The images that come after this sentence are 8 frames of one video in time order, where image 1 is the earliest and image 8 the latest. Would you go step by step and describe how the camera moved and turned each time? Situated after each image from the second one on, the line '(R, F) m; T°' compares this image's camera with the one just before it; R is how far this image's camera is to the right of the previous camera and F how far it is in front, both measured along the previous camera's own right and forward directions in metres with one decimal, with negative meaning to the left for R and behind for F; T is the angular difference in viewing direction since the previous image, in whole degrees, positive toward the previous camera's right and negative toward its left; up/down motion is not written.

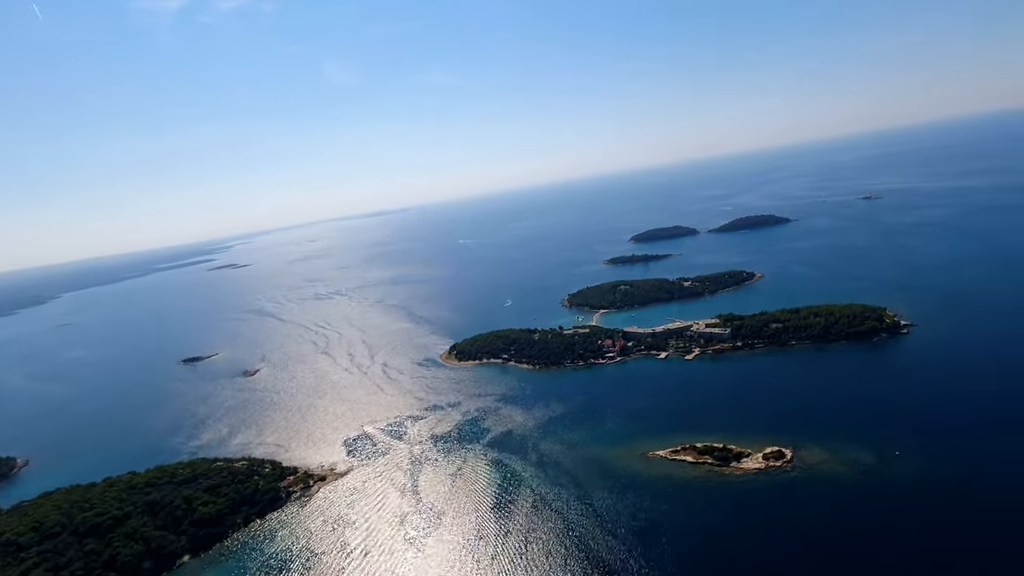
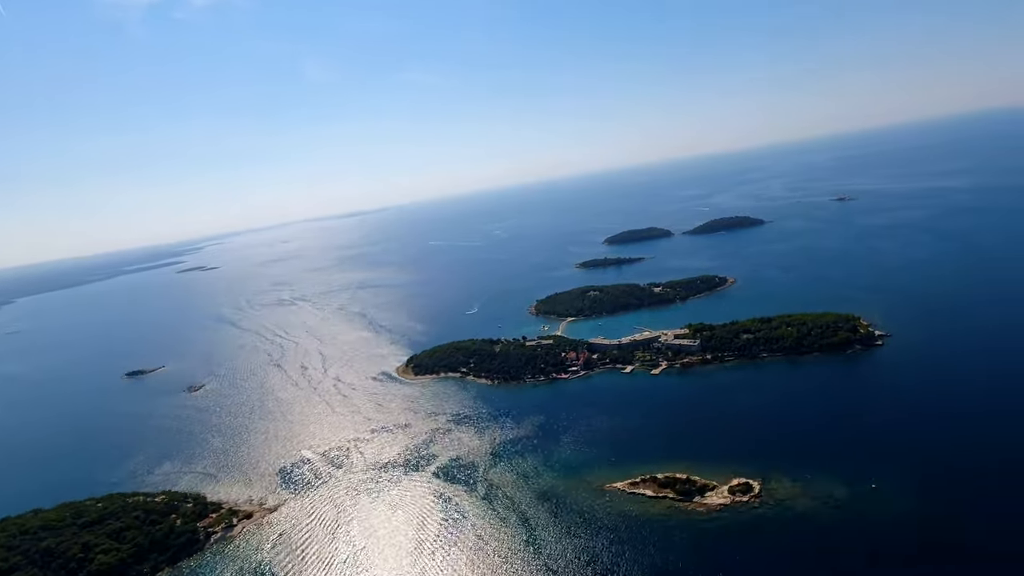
(+1.2, +1.7) m; +2°
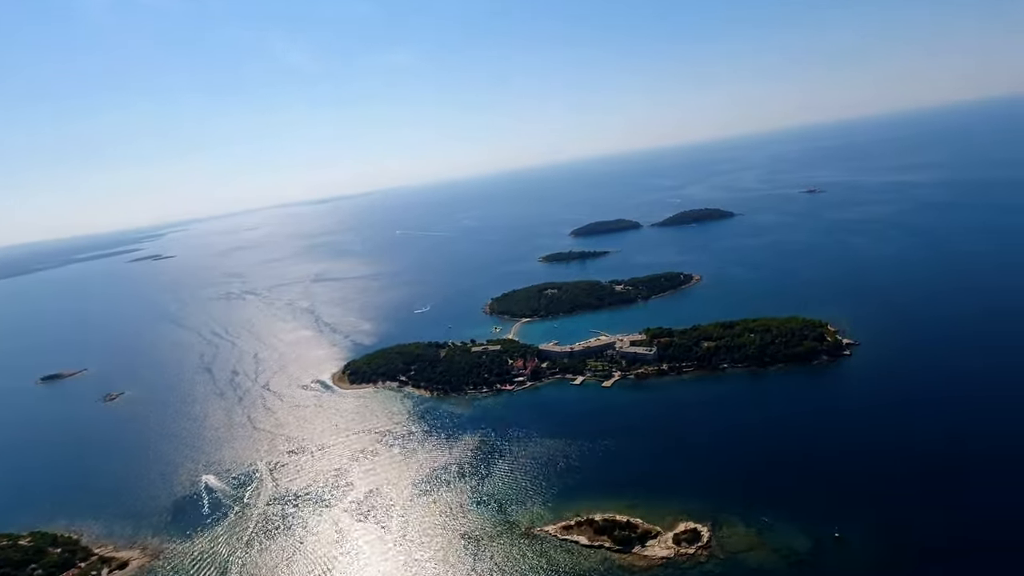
(+1.5, +2.4) m; +2°
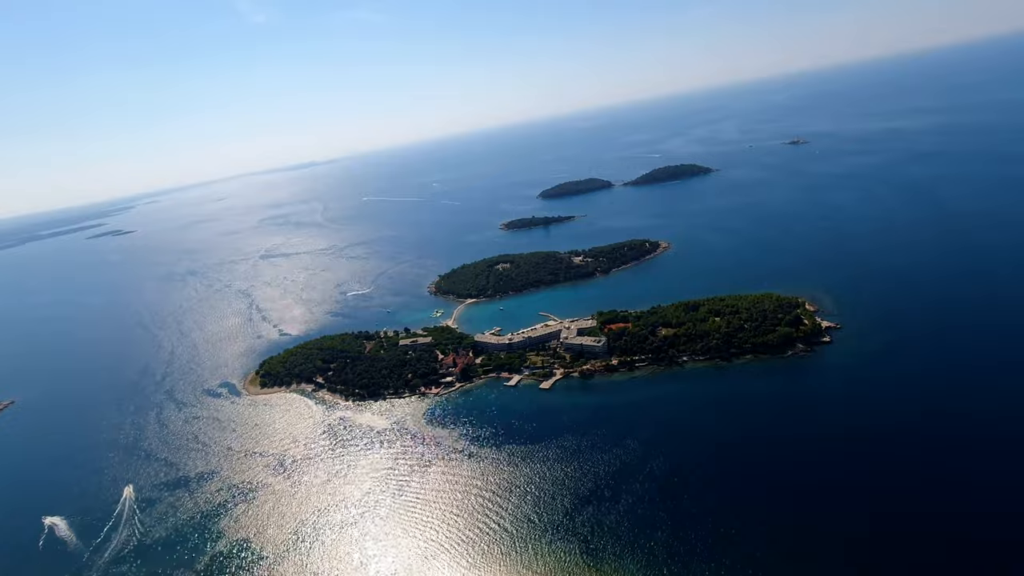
(+2.4, +3.7) m; +1°
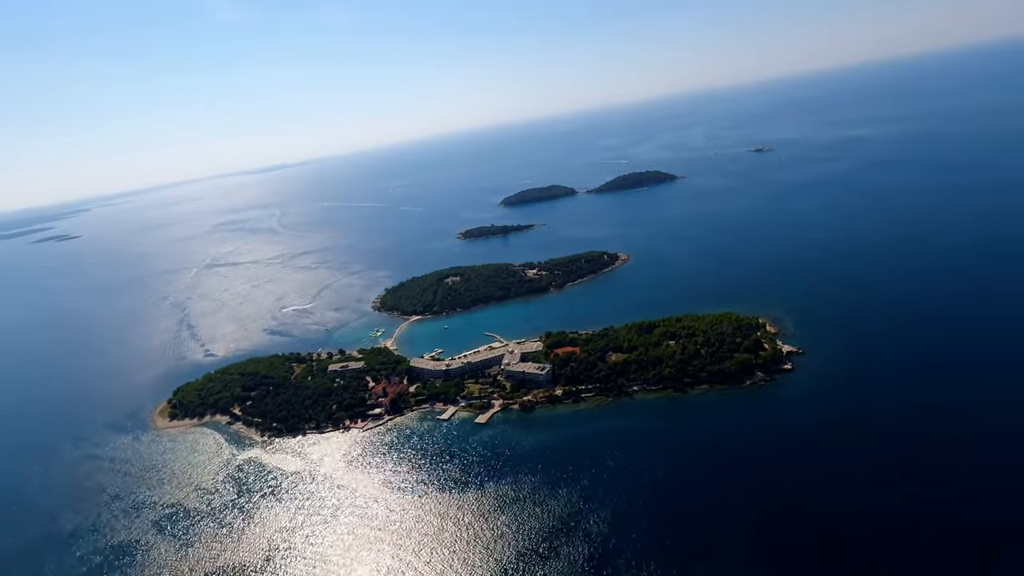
(+1.2, +1.9) m; +3°
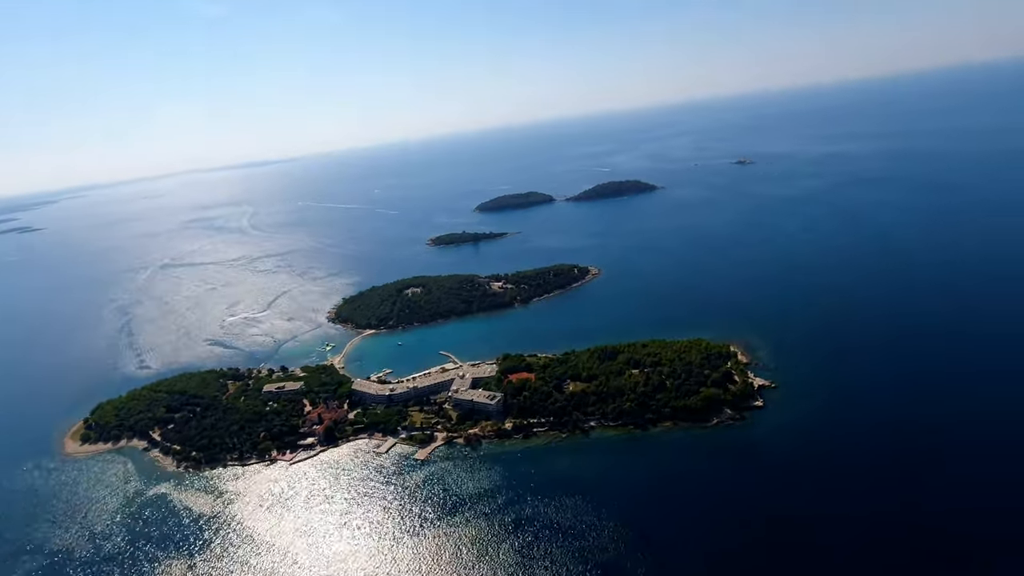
(+1.0, +1.6) m; +2°
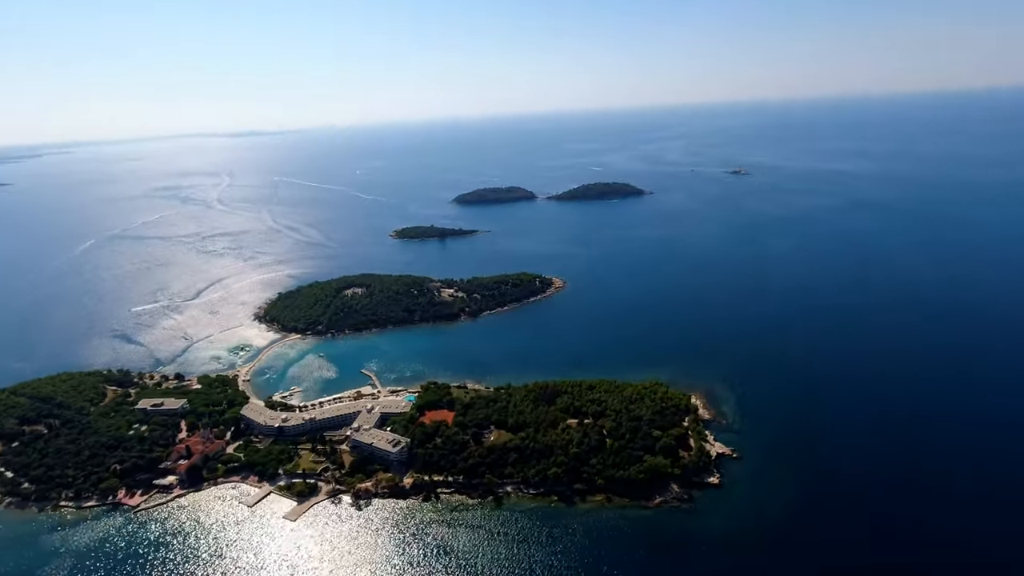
(+1.7, +2.9) m; +1°
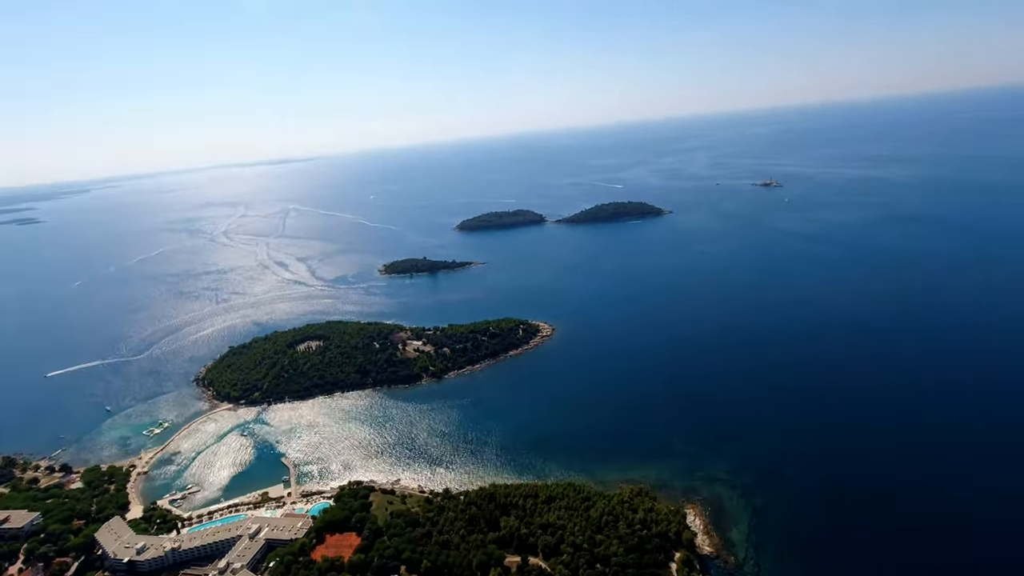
(+2.3, +4.0) m; -4°
